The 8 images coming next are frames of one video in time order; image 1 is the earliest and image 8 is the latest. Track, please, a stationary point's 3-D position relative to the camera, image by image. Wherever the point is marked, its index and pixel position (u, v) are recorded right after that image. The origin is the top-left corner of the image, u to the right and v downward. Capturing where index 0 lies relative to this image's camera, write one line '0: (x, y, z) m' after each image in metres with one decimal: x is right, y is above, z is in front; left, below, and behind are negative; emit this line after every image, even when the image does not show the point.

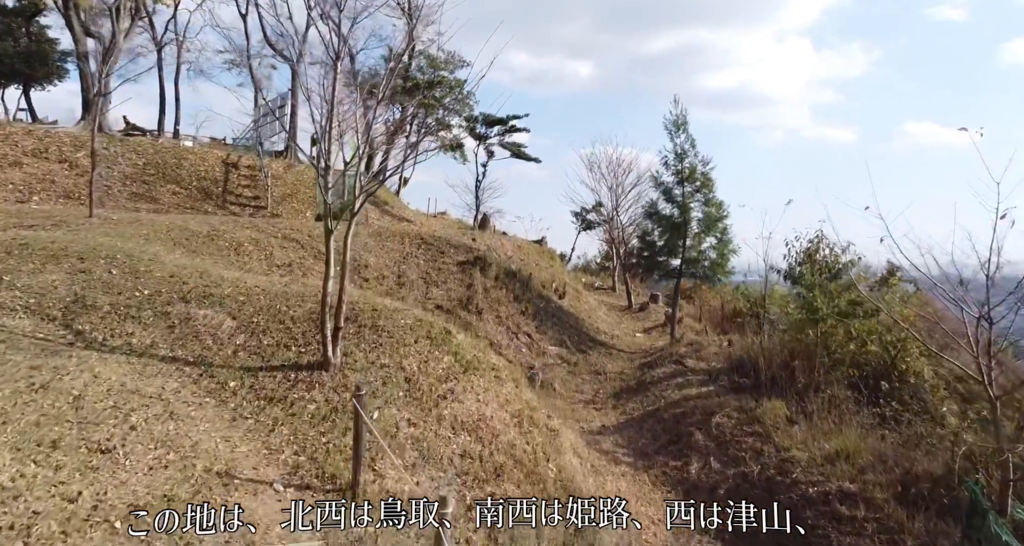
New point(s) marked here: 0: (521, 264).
0: (+0.2, +0.2, +14.4) m
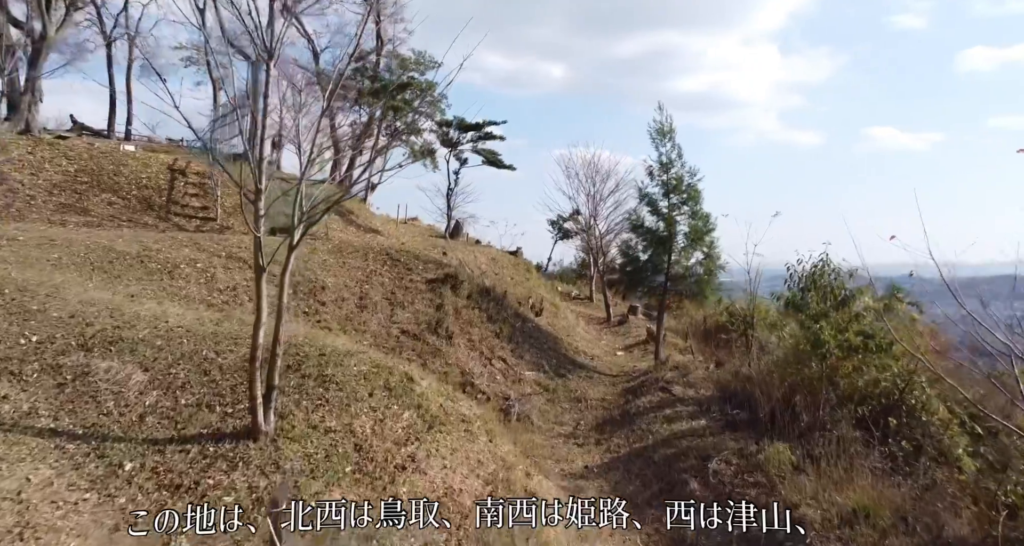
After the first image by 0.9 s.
0: (-0.3, -0.2, +13.5) m
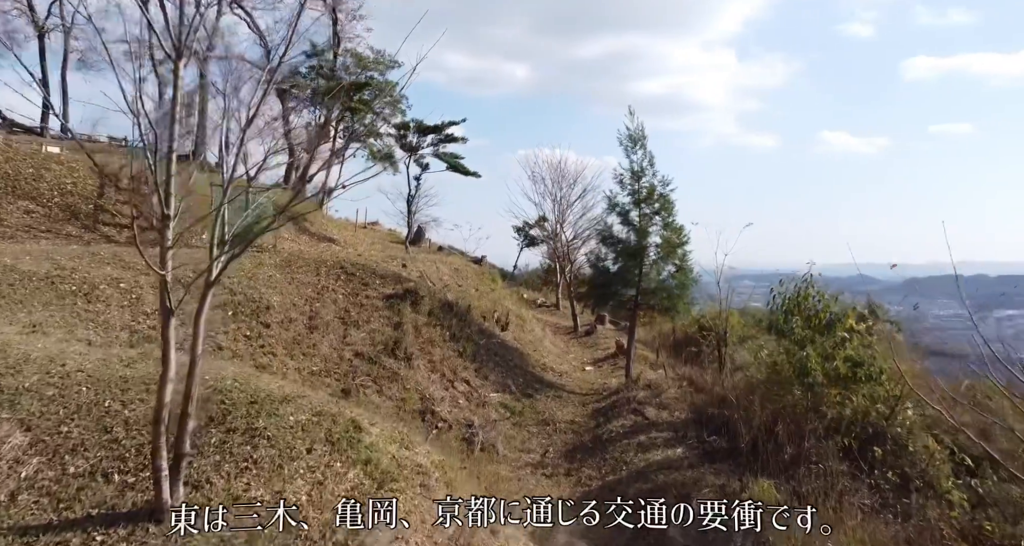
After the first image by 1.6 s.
0: (-1.0, -0.4, +12.8) m
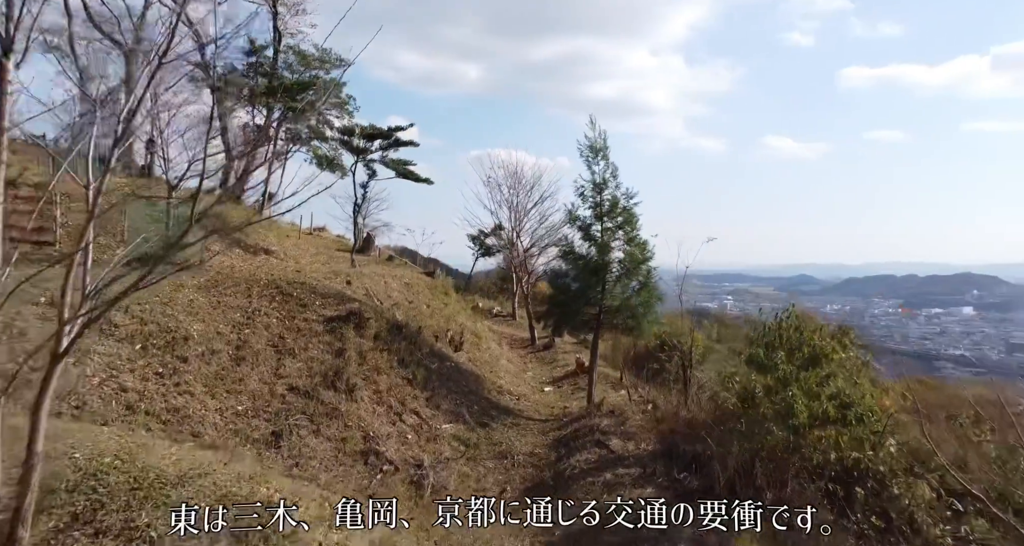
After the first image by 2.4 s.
0: (-1.8, -0.7, +11.8) m
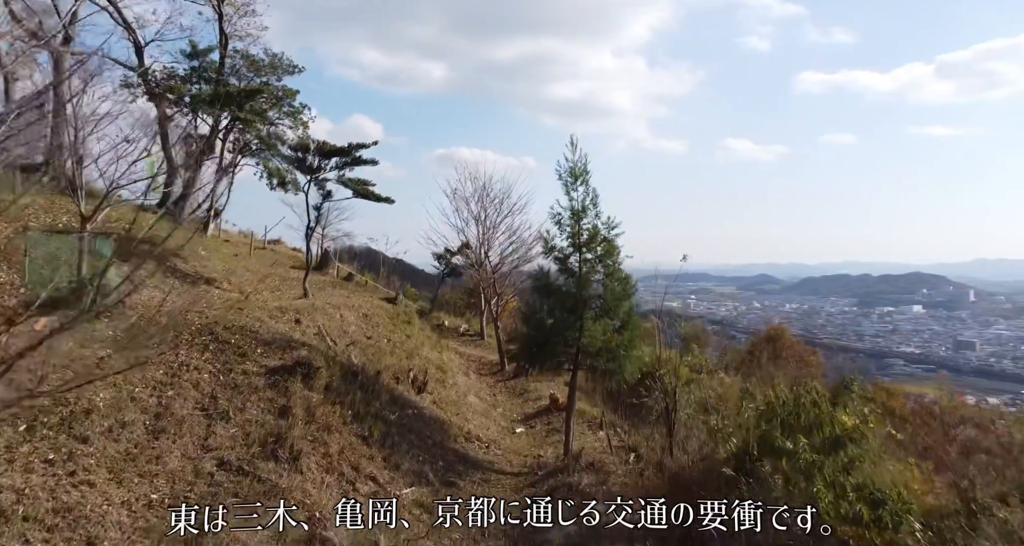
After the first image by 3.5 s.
0: (-2.3, -1.2, +10.7) m
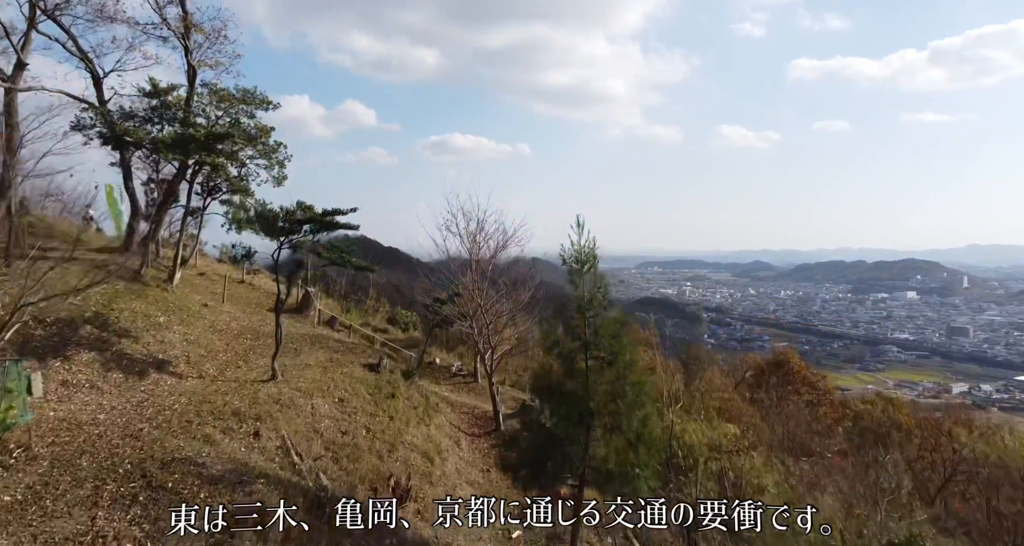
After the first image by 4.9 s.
0: (-2.4, -2.5, +9.2) m
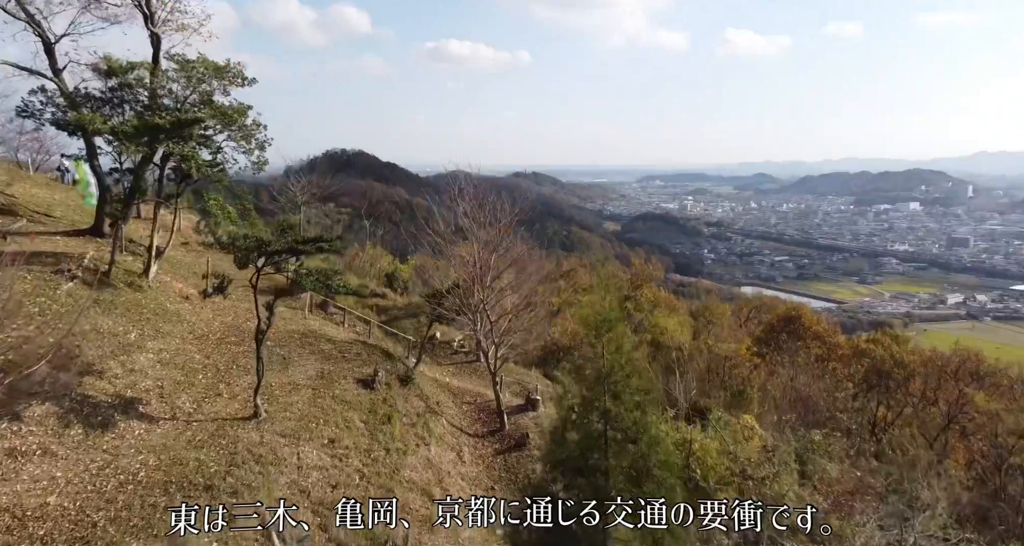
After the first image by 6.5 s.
0: (-2.3, -3.1, +8.3) m
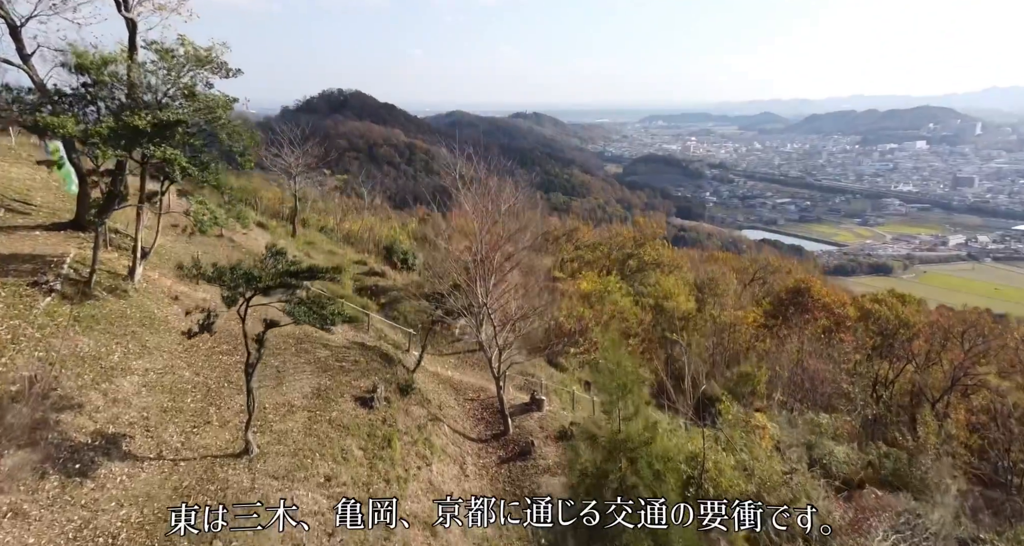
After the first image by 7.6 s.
0: (-2.2, -3.6, +7.8) m
